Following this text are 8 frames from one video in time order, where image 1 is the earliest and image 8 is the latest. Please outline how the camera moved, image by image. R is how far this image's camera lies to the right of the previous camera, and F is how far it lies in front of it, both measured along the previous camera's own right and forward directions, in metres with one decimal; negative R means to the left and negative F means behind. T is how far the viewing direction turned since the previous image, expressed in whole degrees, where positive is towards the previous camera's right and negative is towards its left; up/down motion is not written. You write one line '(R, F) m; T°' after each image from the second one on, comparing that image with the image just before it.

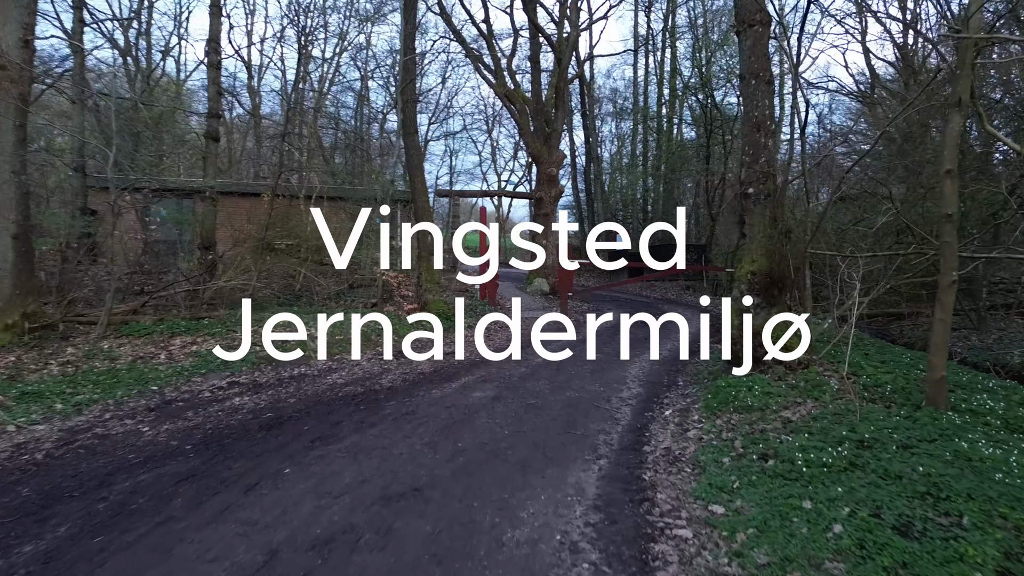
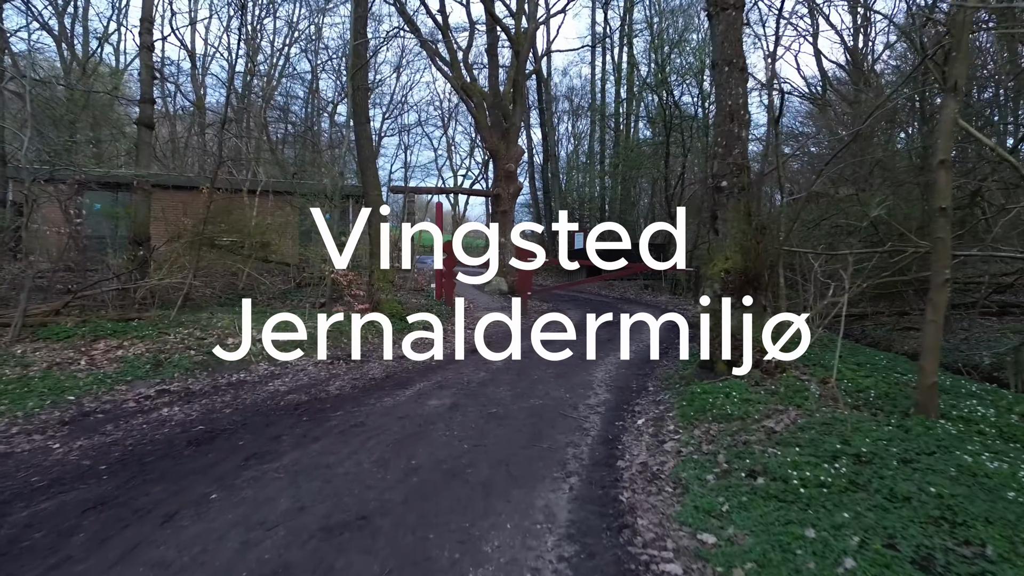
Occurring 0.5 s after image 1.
(0.0, +0.6) m; +4°
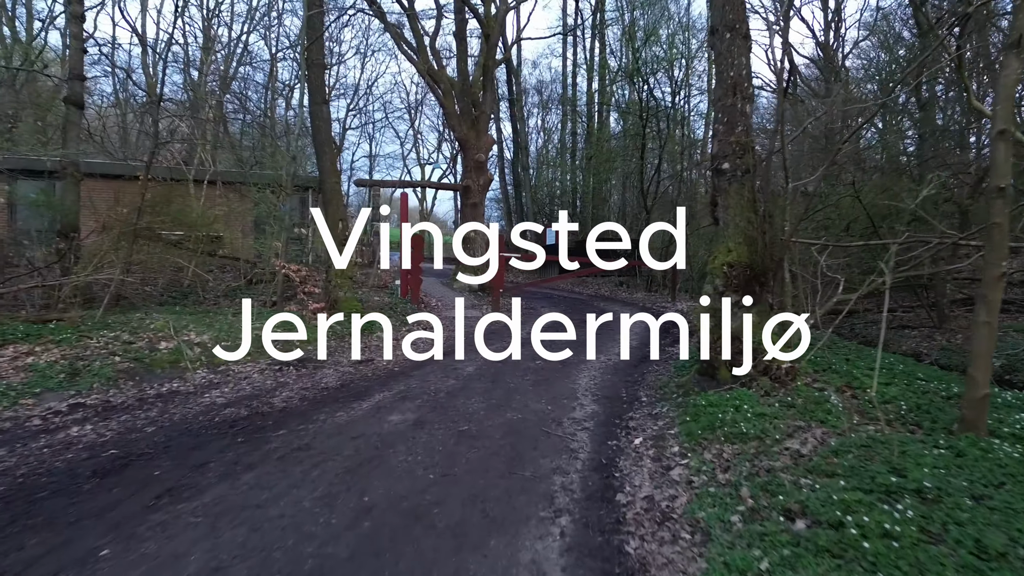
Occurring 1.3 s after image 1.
(0.0, +1.0) m; +3°
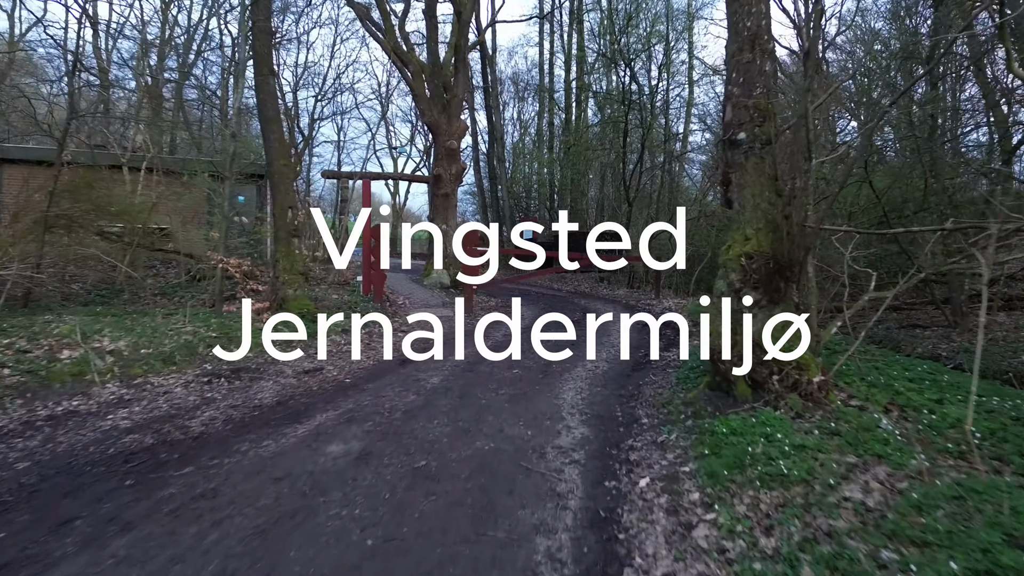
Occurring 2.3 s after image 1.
(0.0, +1.2) m; +2°
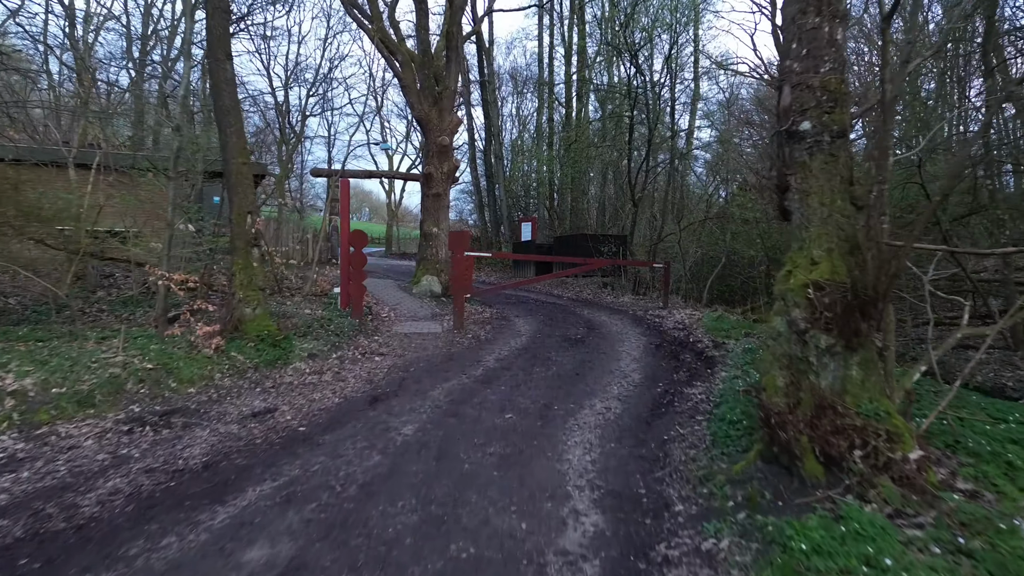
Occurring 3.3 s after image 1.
(+0.1, +1.4) m; 0°
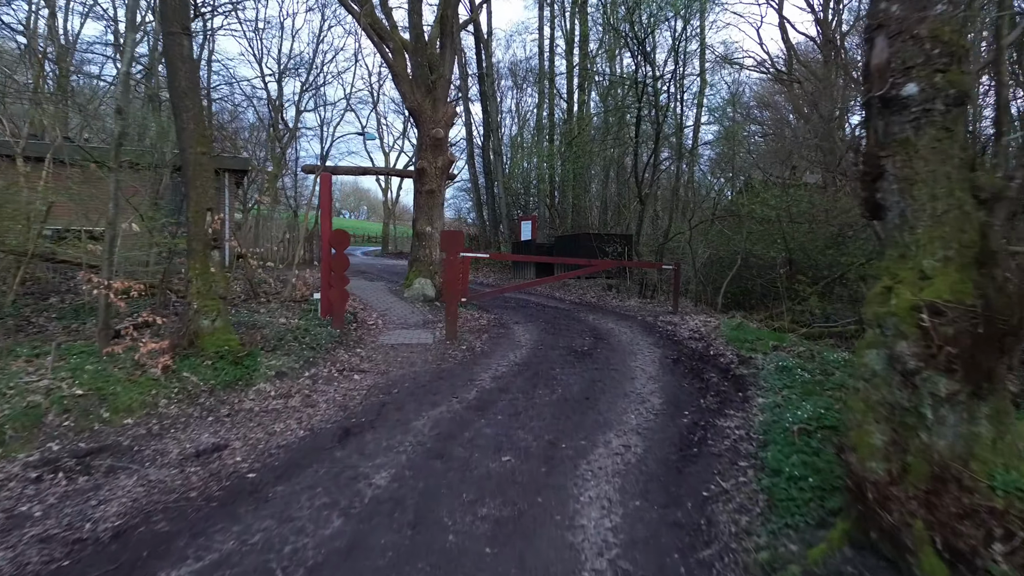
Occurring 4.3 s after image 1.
(0.0, +1.1) m; 0°
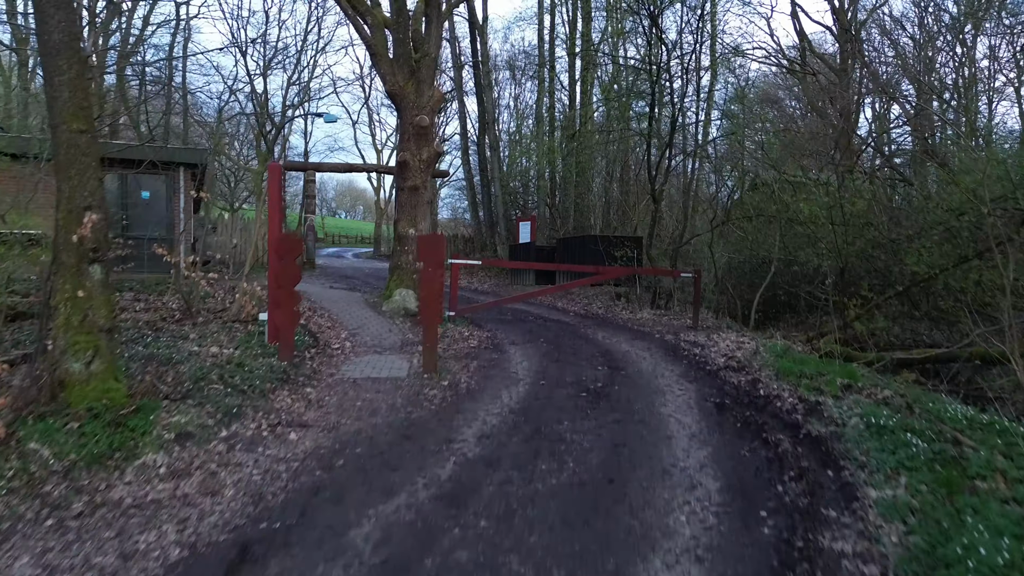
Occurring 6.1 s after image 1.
(+0.1, +2.0) m; 0°
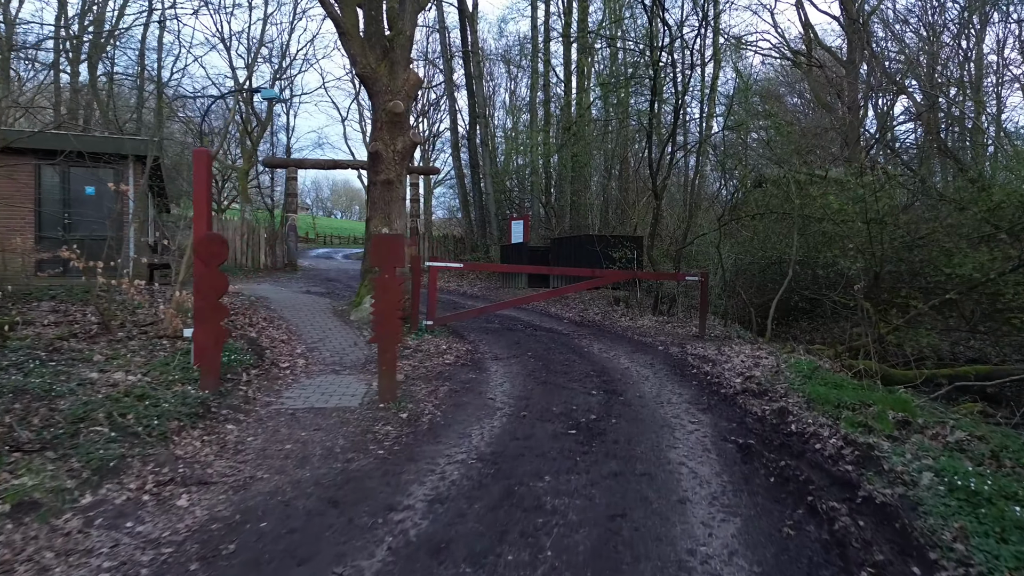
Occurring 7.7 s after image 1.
(+0.2, +1.4) m; 0°
